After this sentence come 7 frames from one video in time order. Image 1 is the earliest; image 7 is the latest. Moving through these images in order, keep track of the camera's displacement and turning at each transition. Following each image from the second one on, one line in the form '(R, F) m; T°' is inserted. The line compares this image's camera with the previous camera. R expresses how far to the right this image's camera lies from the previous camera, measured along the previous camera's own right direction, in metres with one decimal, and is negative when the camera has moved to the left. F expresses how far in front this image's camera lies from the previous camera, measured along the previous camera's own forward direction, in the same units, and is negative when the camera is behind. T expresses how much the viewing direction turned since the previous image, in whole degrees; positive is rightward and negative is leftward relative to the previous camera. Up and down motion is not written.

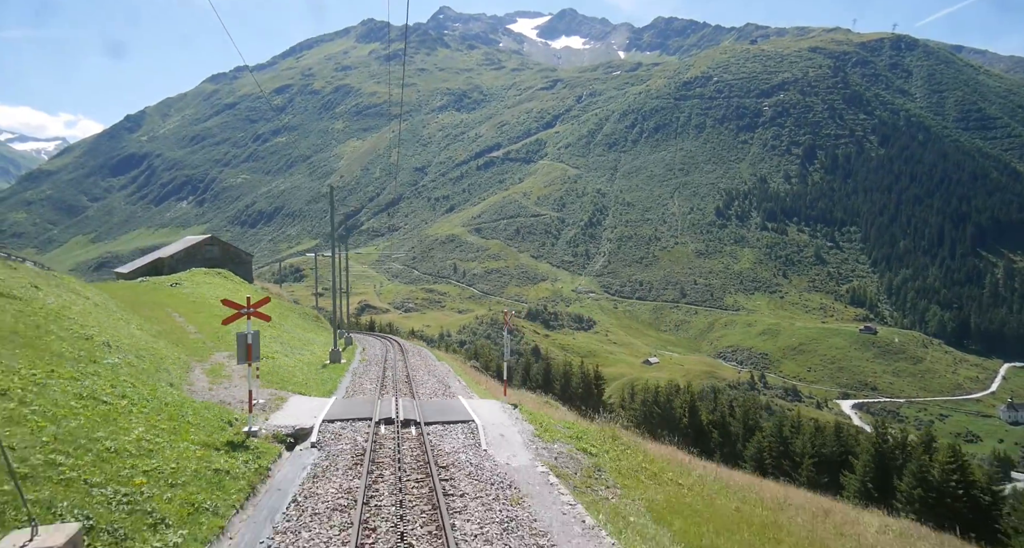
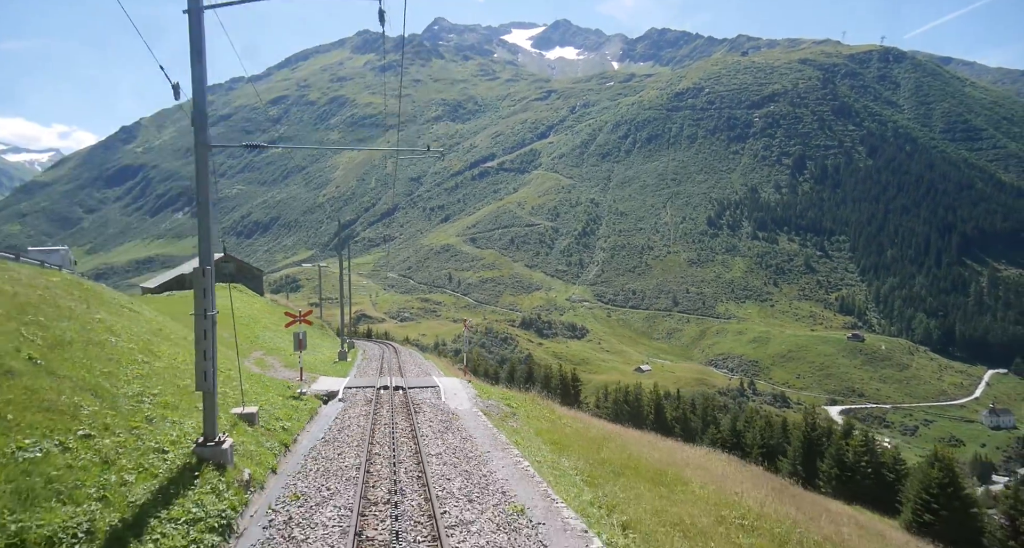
(+0.6, -3.1) m; 0°
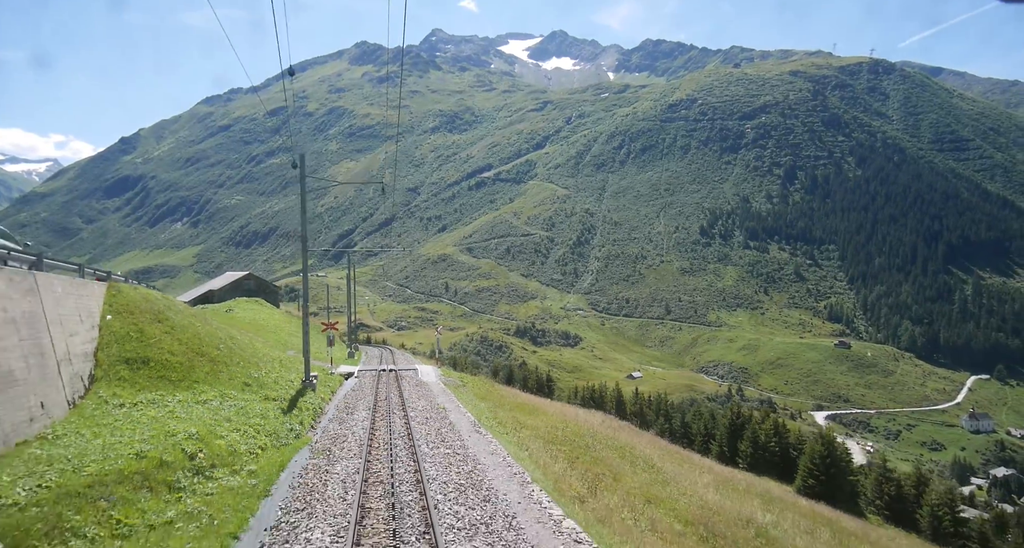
(+0.9, -4.8) m; 0°
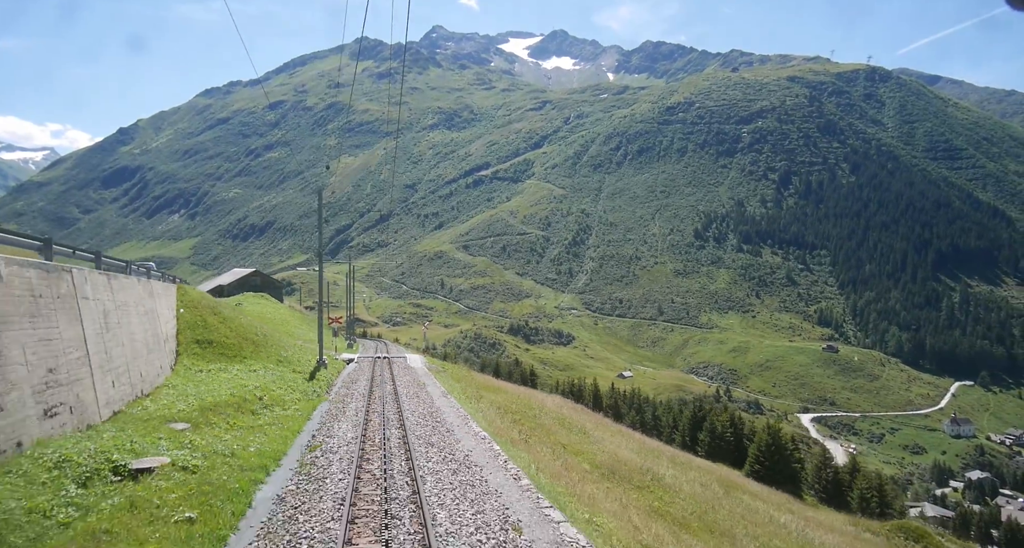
(+0.5, -2.7) m; 0°
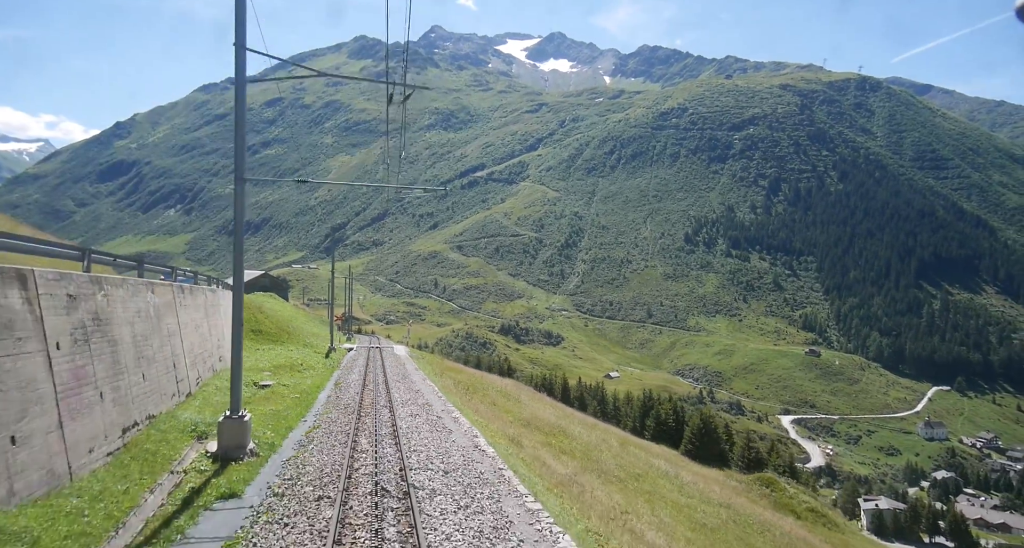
(+1.0, -4.8) m; 0°
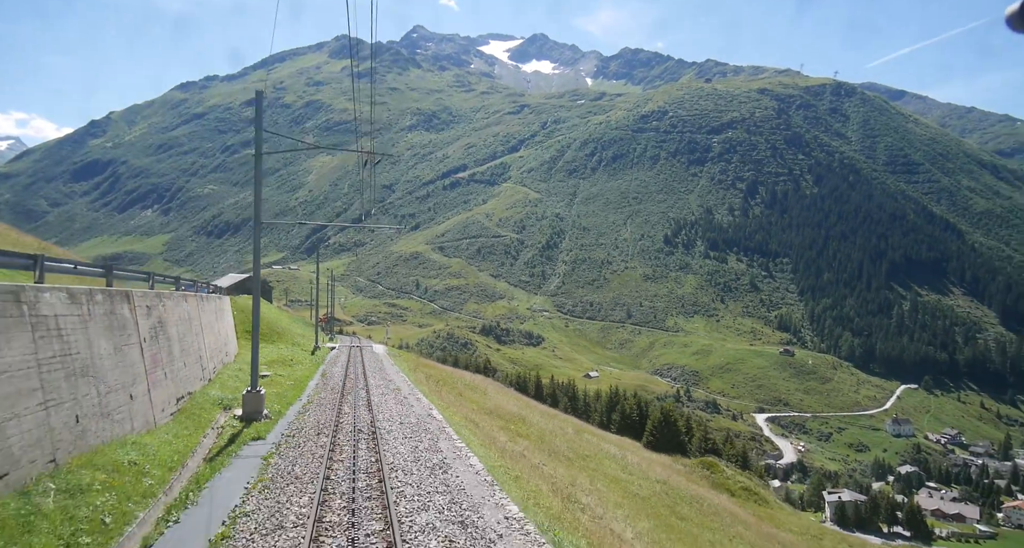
(+0.4, -2.3) m; +2°
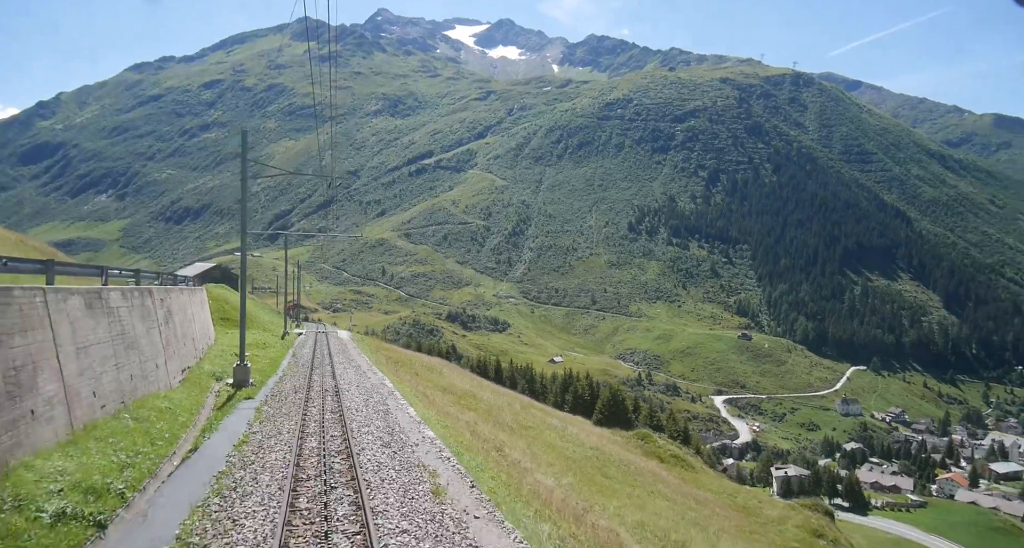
(+0.5, -2.1) m; +3°
